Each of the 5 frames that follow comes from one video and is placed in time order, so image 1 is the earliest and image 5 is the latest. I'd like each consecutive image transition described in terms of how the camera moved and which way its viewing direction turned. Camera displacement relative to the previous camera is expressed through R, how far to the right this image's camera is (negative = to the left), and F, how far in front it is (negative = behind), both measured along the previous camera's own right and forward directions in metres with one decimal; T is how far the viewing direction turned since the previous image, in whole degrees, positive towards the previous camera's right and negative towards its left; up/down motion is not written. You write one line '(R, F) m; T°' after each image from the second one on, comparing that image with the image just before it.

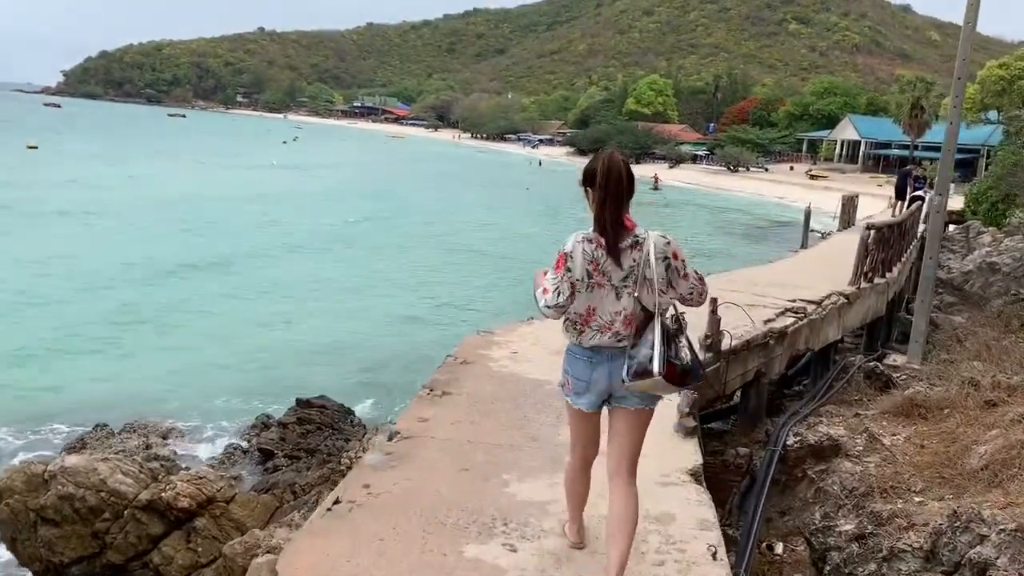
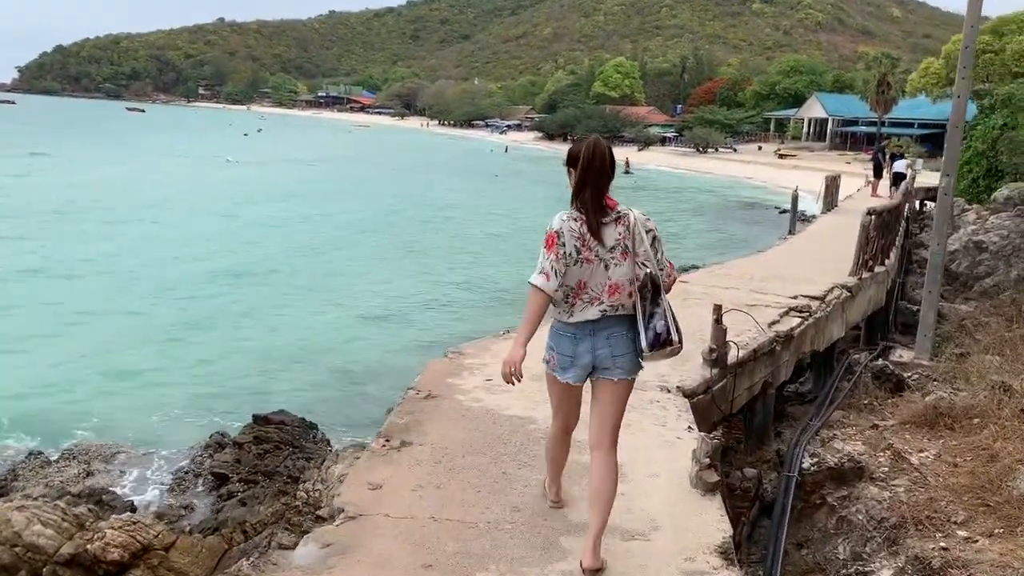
(0.0, +0.7) m; +2°
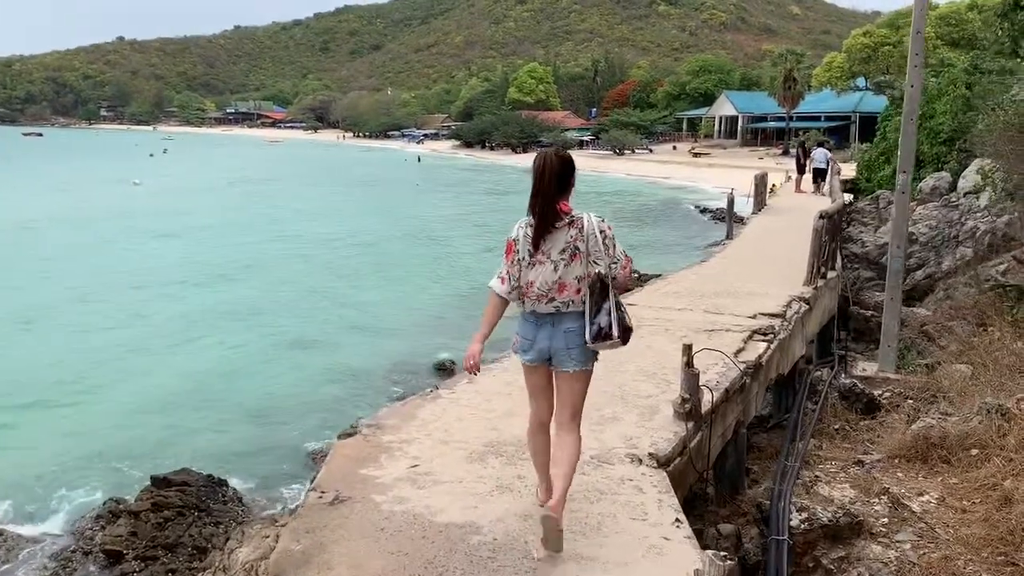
(0.0, +0.8) m; +5°
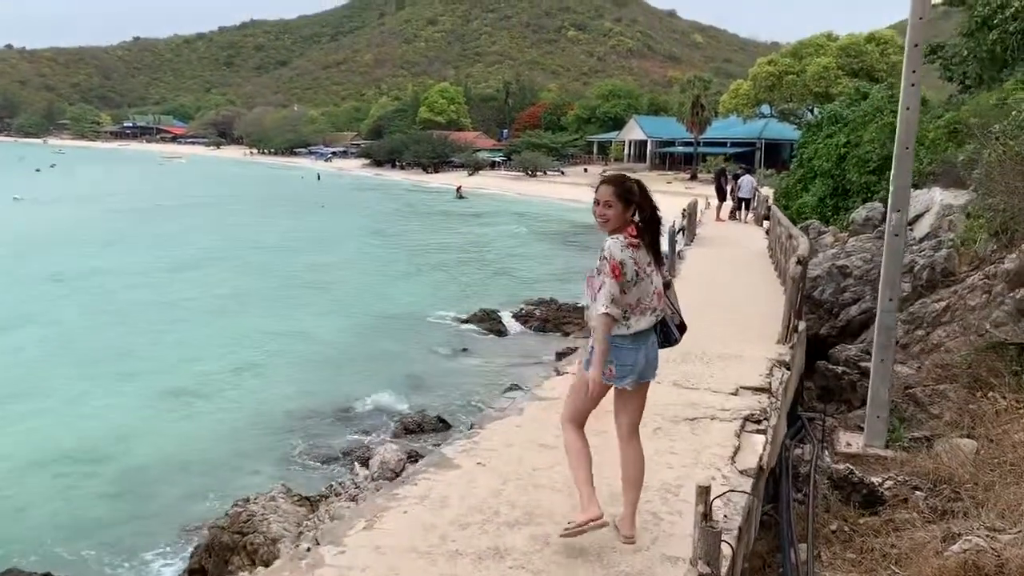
(0.0, +1.3) m; +6°
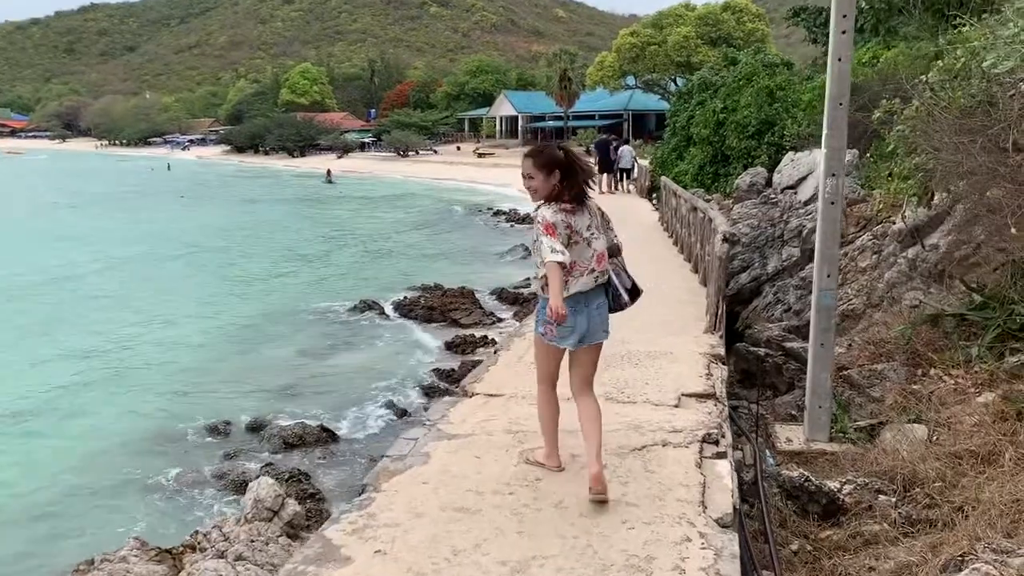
(0.0, +0.9) m; +8°
